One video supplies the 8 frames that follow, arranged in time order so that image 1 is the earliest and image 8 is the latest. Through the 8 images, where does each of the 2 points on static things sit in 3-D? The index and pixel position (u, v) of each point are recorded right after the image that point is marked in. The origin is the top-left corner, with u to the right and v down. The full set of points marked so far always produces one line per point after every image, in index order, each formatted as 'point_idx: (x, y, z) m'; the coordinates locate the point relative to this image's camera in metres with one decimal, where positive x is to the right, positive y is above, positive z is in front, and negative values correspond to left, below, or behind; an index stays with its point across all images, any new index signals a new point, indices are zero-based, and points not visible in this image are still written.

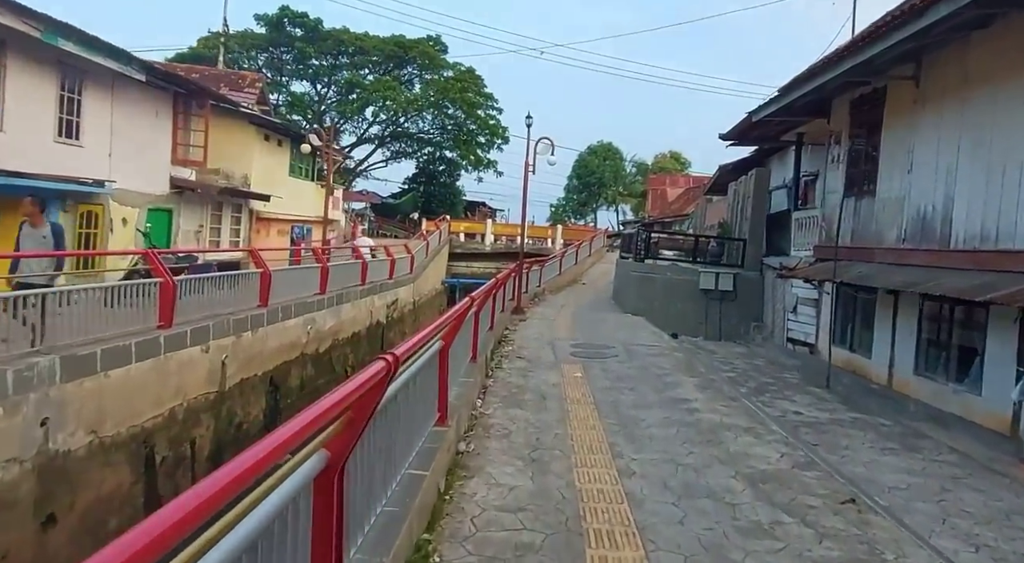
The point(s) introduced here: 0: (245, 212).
0: (-6.8, +1.8, +17.8) m
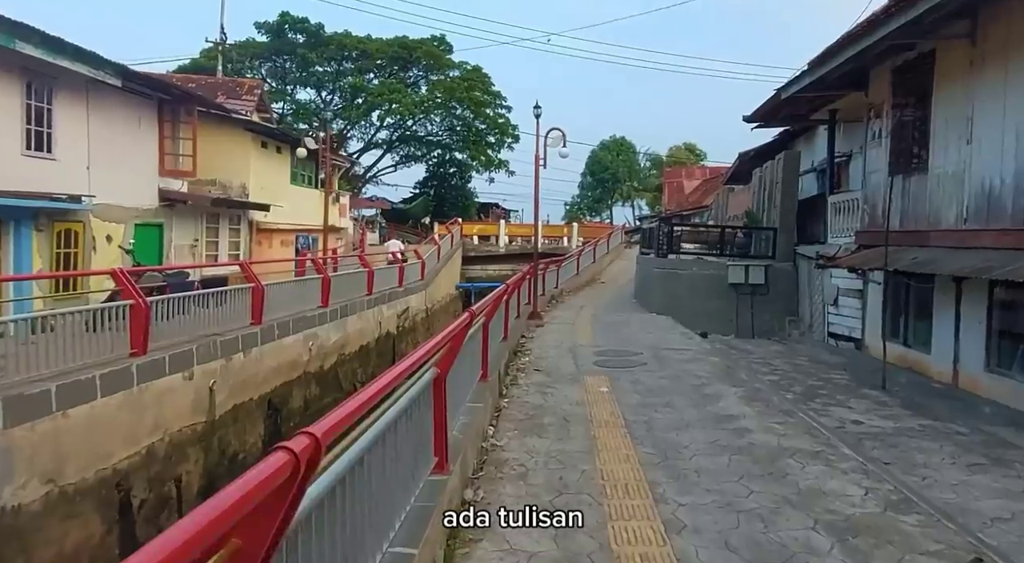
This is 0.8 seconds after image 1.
0: (-6.5, +1.4, +17.0) m
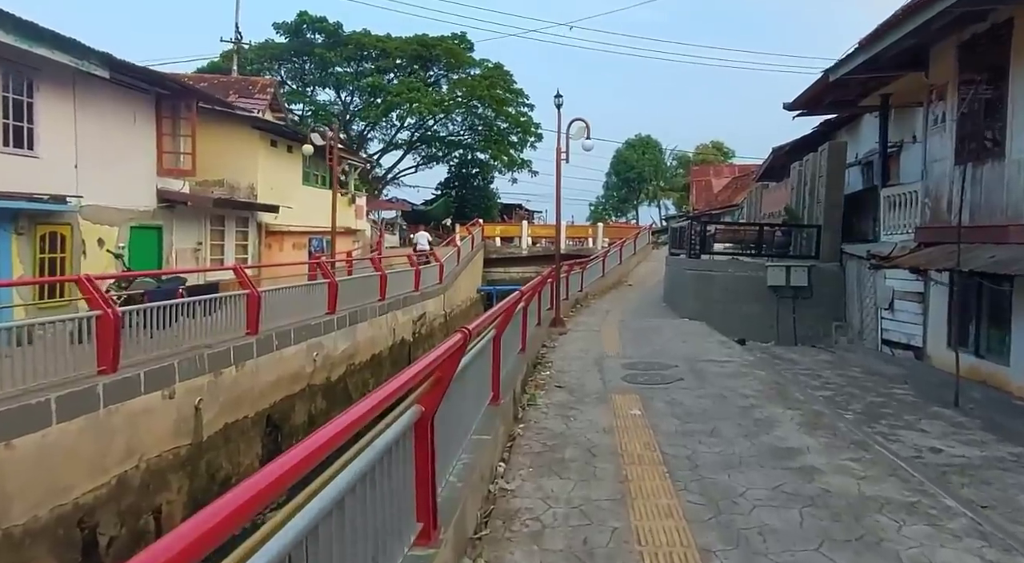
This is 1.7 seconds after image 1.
0: (-6.0, +1.3, +16.2) m
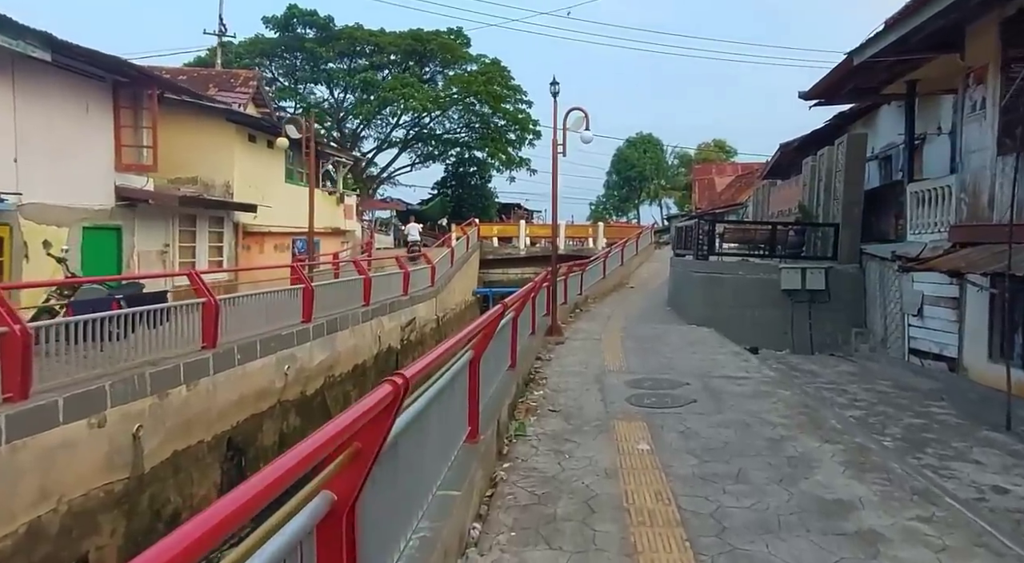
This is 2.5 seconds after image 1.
0: (-6.2, +1.2, +15.1) m
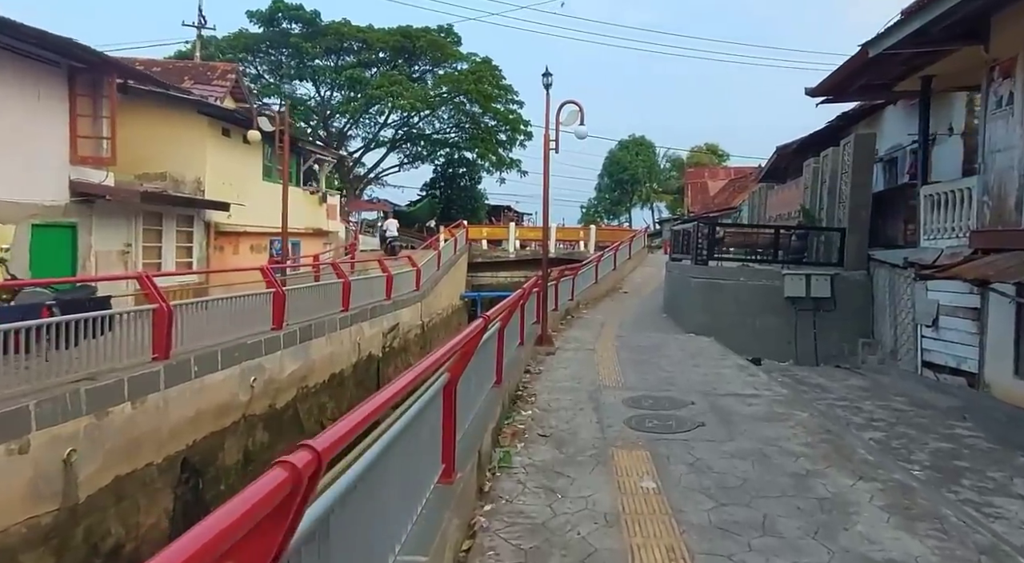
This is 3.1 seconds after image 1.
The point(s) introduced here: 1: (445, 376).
0: (-6.4, +1.2, +14.2) m
1: (-0.4, -0.6, +4.1) m
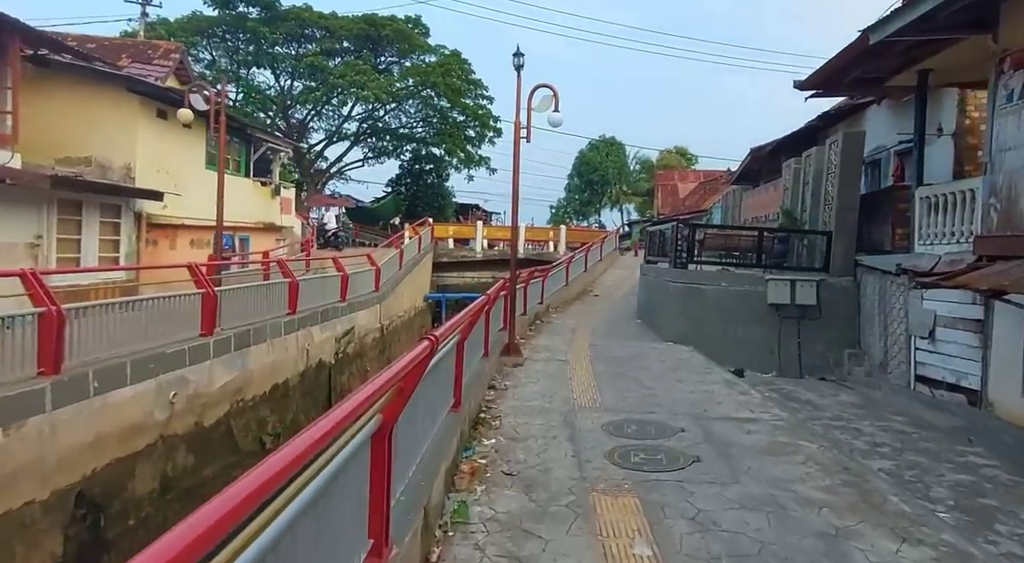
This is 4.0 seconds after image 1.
0: (-7.0, +1.2, +12.8) m
1: (-0.6, -0.6, +3.0) m
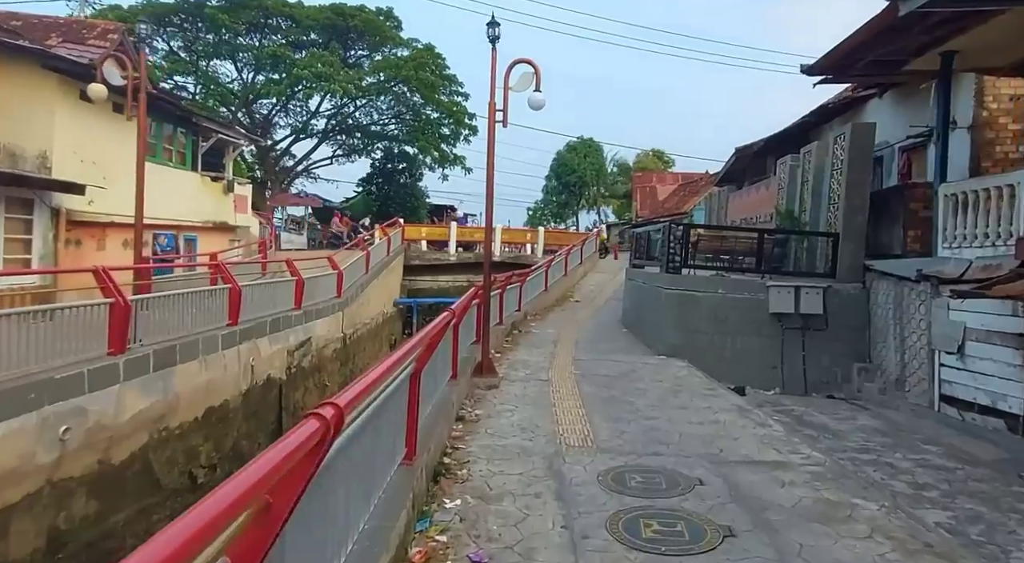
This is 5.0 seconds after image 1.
0: (-7.5, +1.1, +11.2) m
1: (-0.7, -0.6, +1.6) m
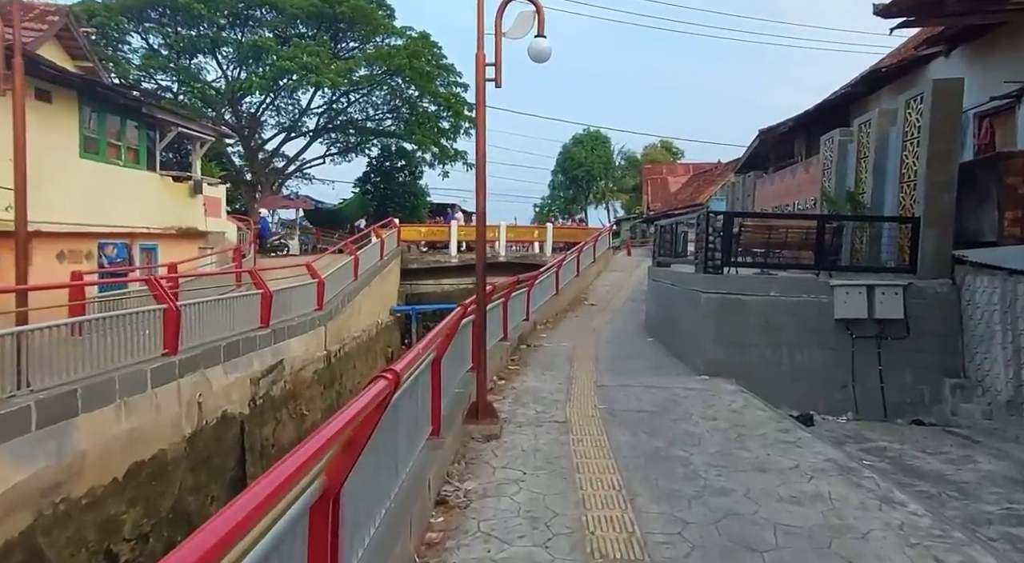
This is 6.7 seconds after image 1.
0: (-7.4, +0.8, +9.1) m
1: (-0.7, -0.8, -0.6) m
